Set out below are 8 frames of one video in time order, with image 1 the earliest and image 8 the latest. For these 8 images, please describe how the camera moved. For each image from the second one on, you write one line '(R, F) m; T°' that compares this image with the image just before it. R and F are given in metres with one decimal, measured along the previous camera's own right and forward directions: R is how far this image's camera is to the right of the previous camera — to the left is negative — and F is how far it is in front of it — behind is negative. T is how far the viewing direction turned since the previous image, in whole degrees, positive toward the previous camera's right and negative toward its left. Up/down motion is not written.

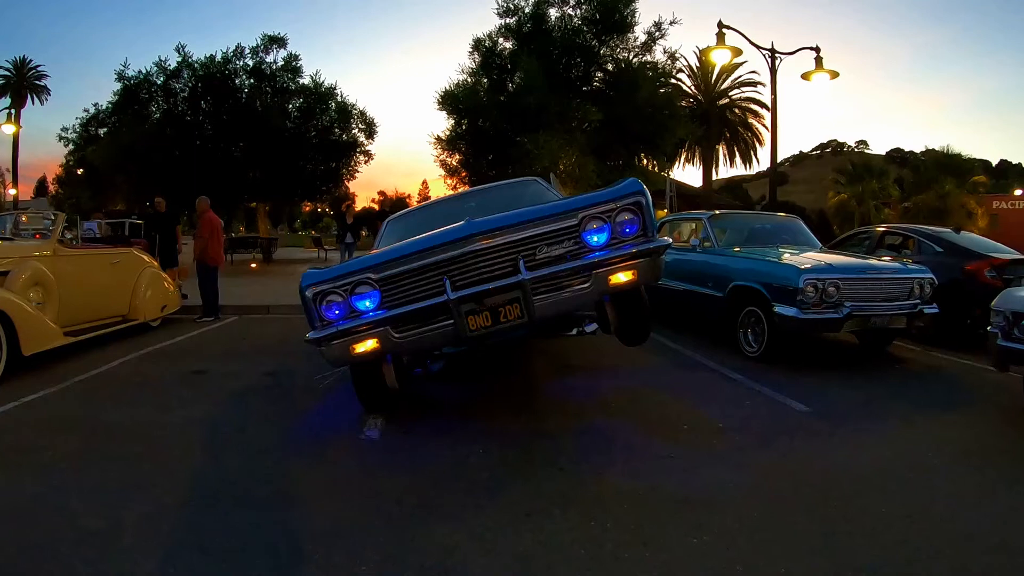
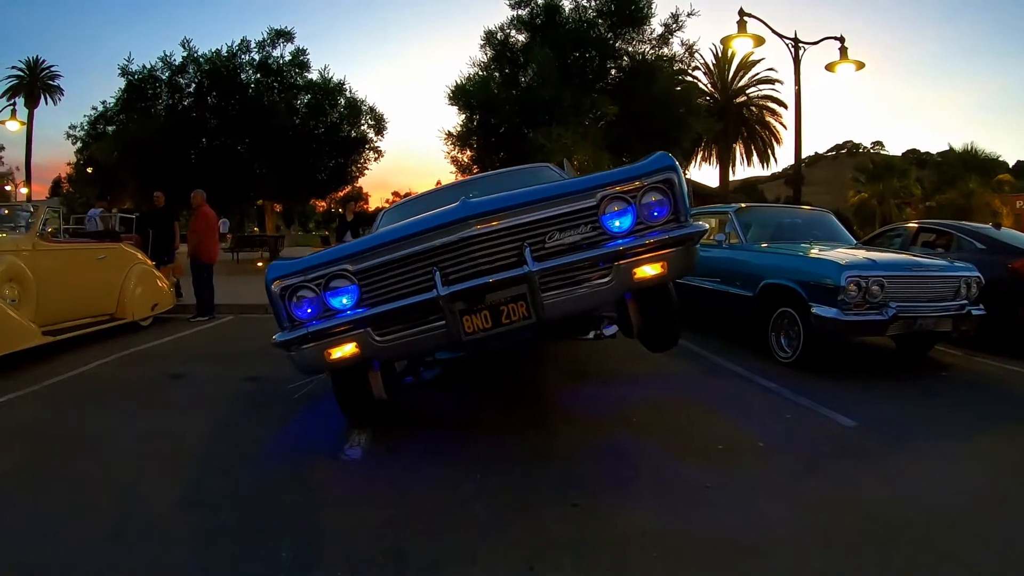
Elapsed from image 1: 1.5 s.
(0.0, +0.7) m; -1°
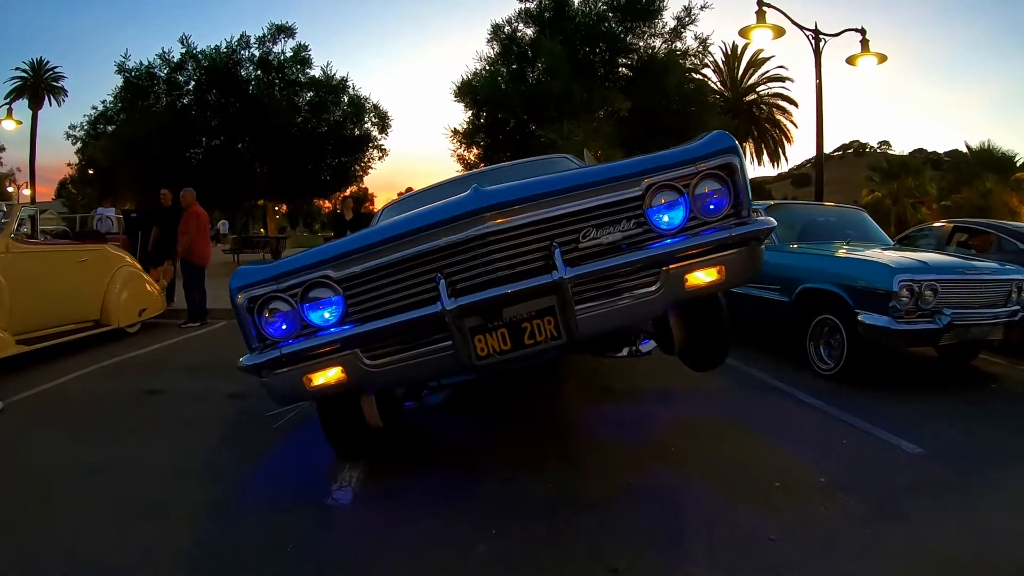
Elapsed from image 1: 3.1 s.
(-0.1, +0.7) m; 0°
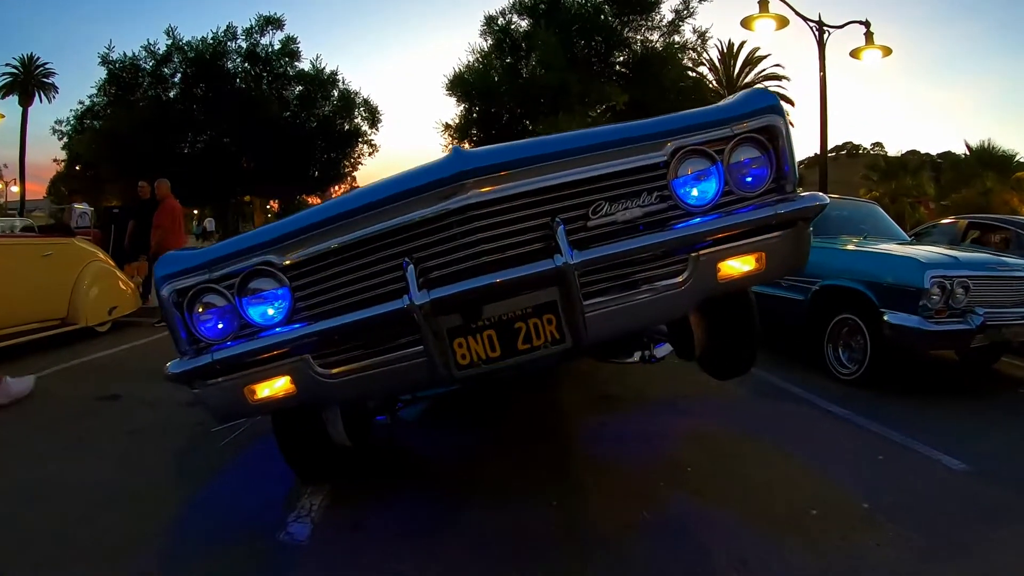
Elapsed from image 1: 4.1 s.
(0.0, +0.6) m; 0°
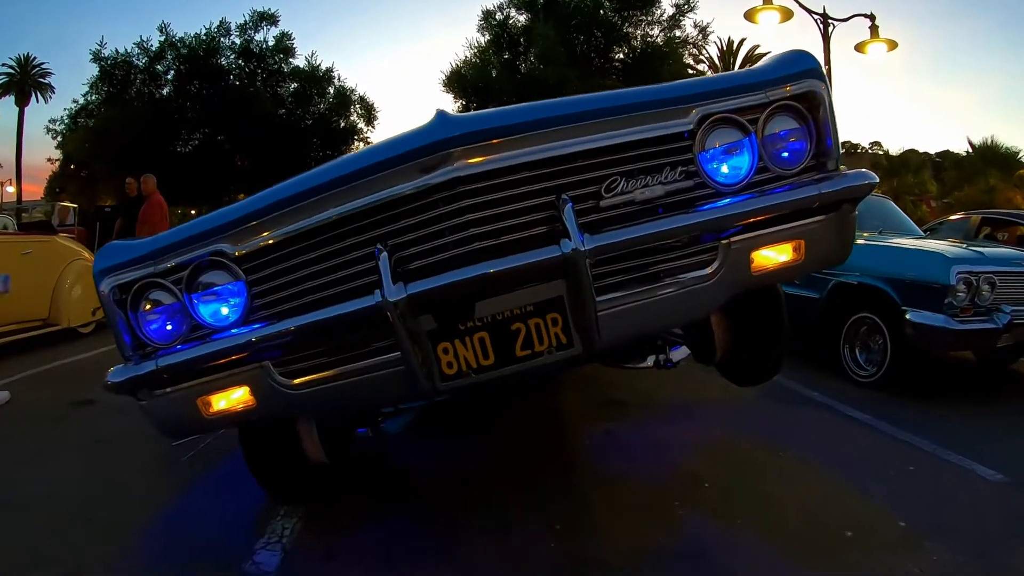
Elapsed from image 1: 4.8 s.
(0.0, +0.4) m; 0°
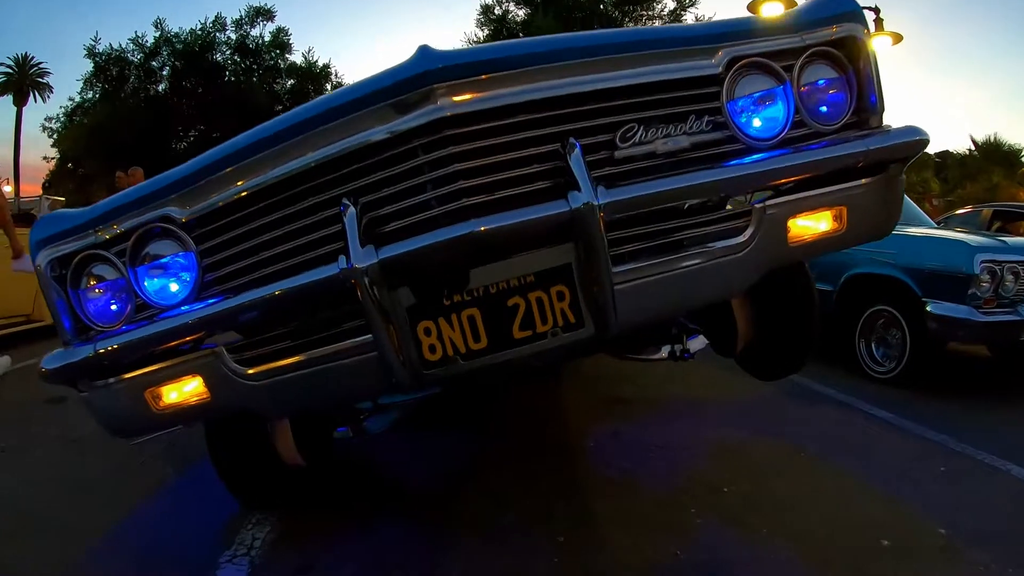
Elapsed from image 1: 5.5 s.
(0.0, +0.3) m; 0°
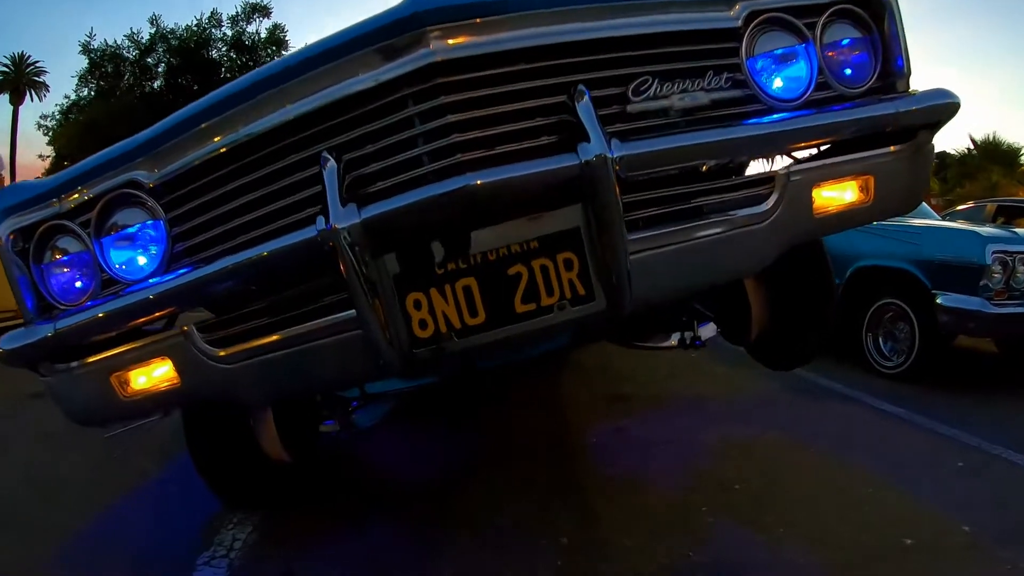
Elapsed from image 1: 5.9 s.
(0.0, +0.1) m; 0°
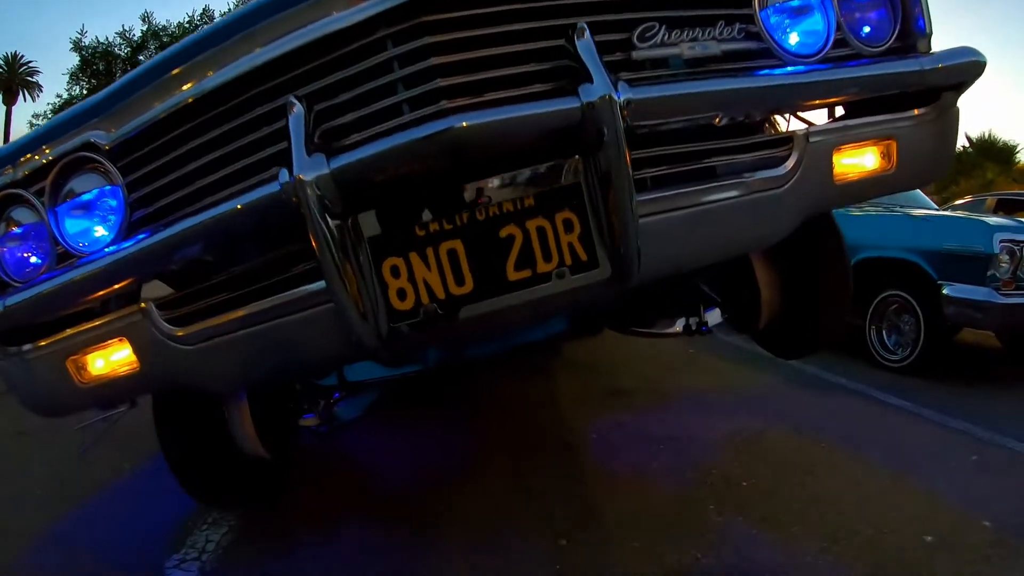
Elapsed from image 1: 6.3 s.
(0.0, +0.1) m; 0°
